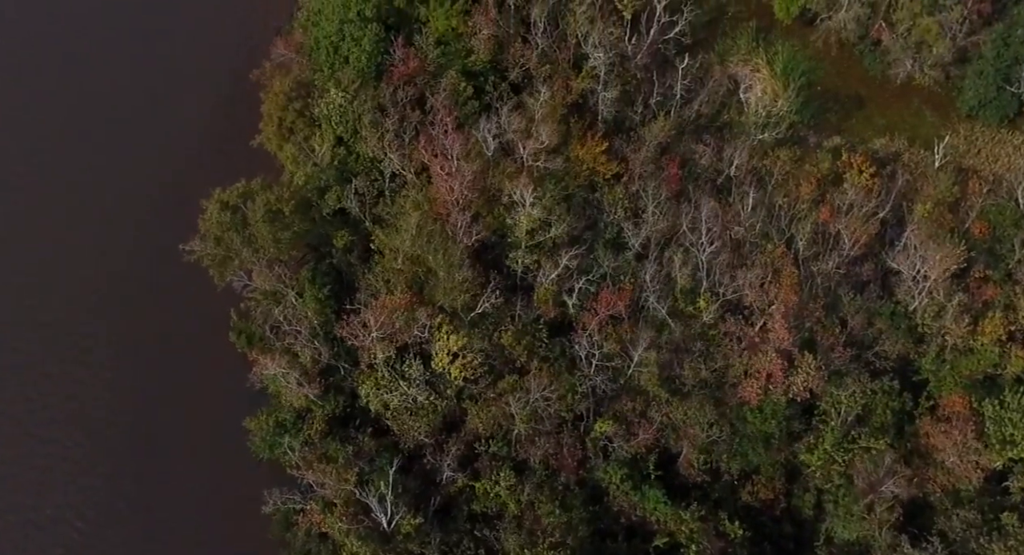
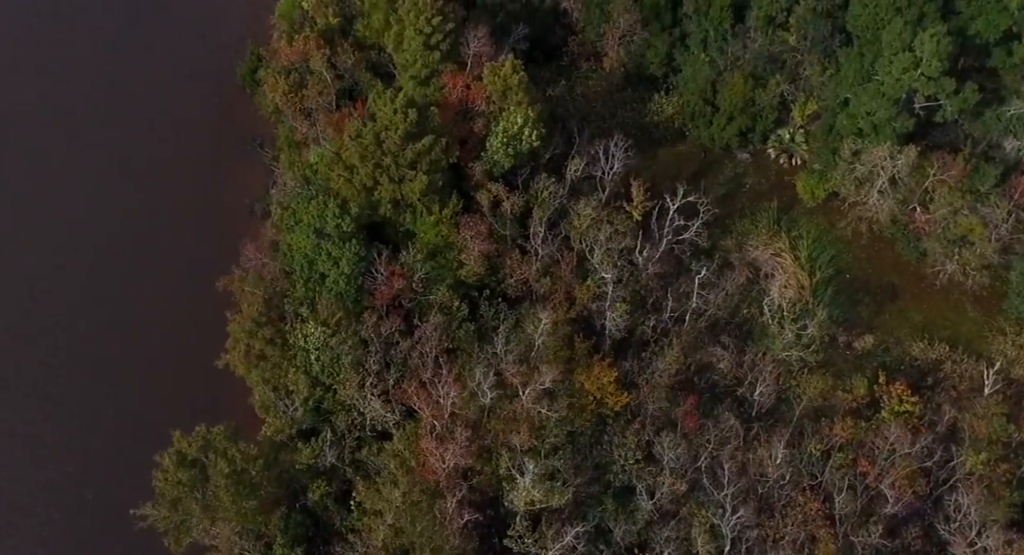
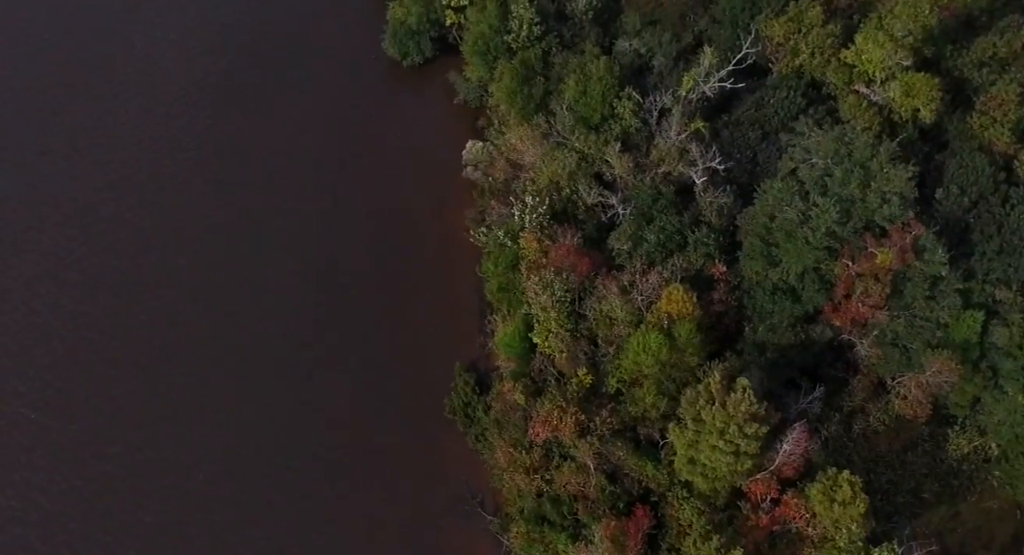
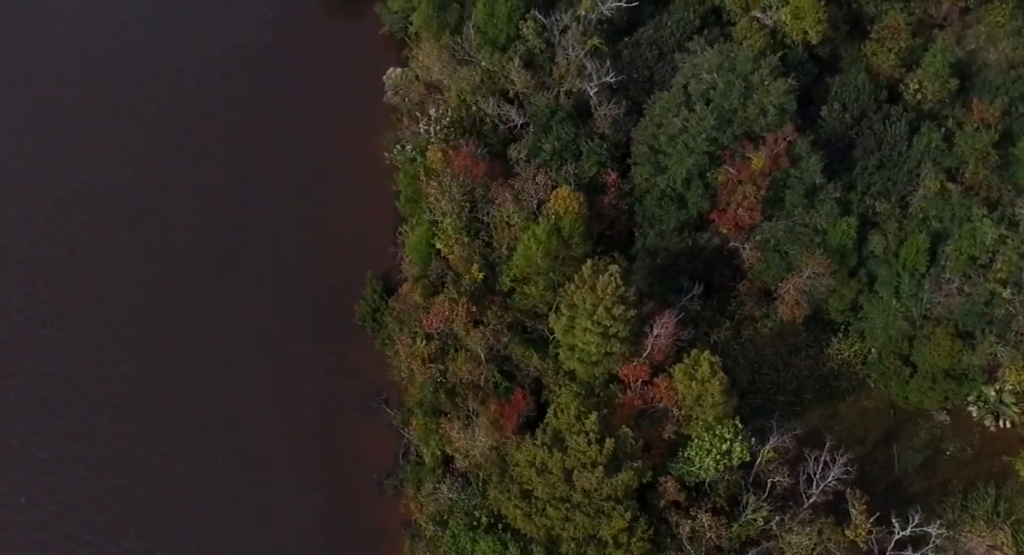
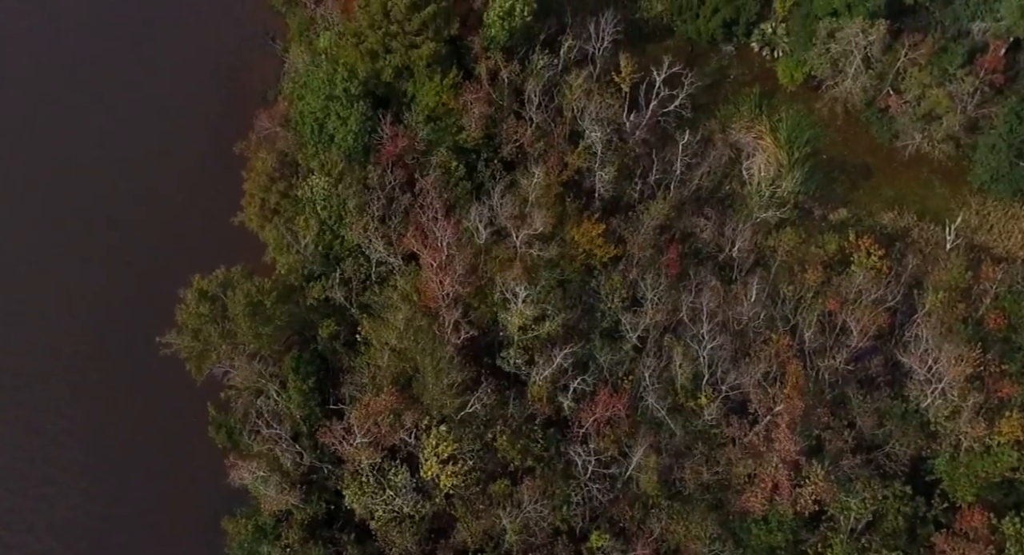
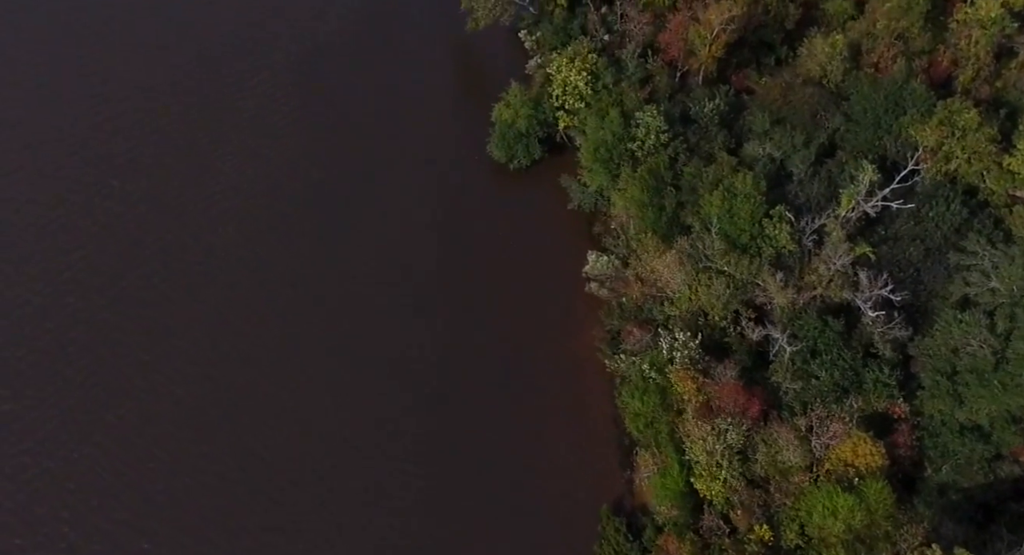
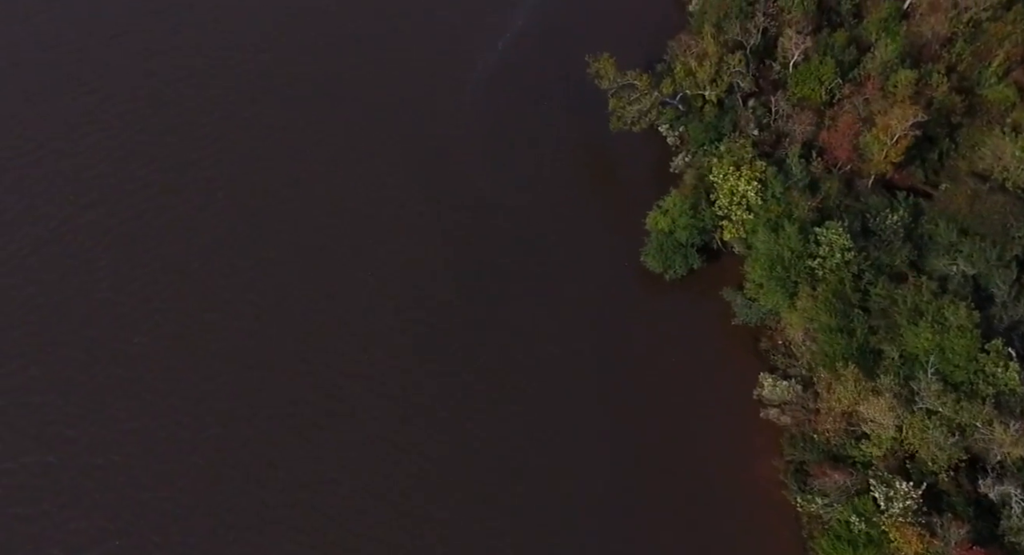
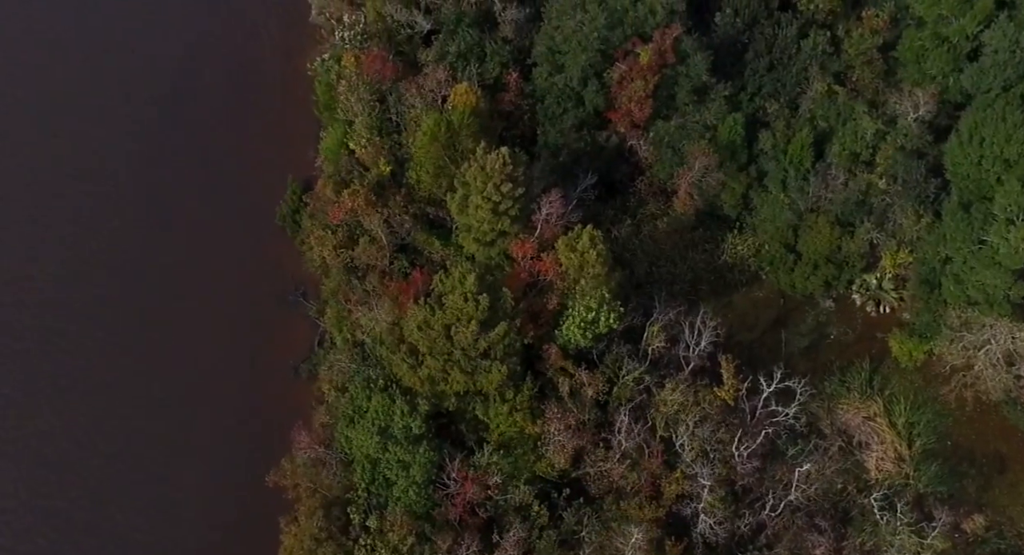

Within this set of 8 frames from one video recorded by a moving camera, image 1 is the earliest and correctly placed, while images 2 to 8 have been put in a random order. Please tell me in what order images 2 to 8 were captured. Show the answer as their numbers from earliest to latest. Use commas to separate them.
5, 2, 8, 4, 3, 6, 7
